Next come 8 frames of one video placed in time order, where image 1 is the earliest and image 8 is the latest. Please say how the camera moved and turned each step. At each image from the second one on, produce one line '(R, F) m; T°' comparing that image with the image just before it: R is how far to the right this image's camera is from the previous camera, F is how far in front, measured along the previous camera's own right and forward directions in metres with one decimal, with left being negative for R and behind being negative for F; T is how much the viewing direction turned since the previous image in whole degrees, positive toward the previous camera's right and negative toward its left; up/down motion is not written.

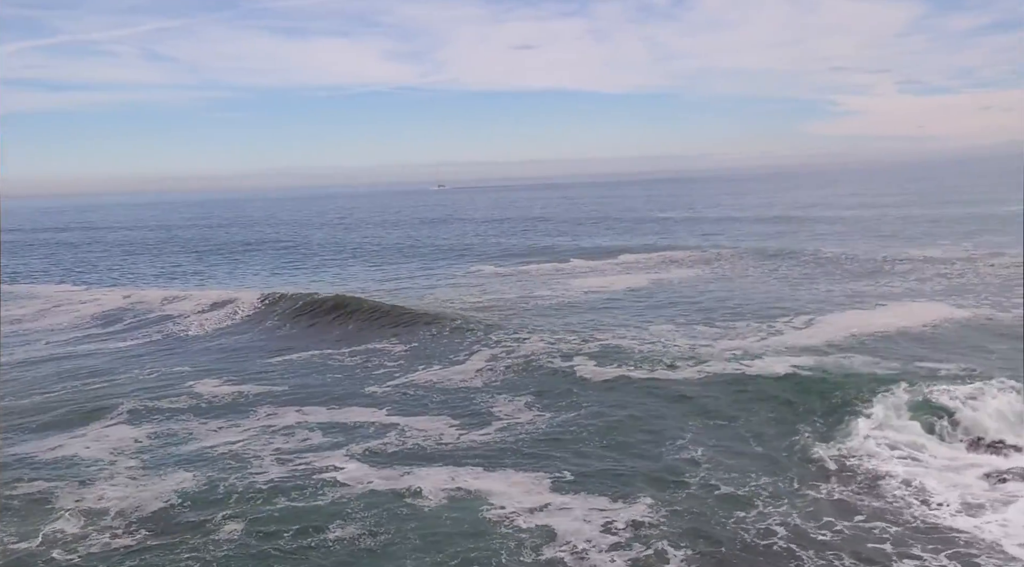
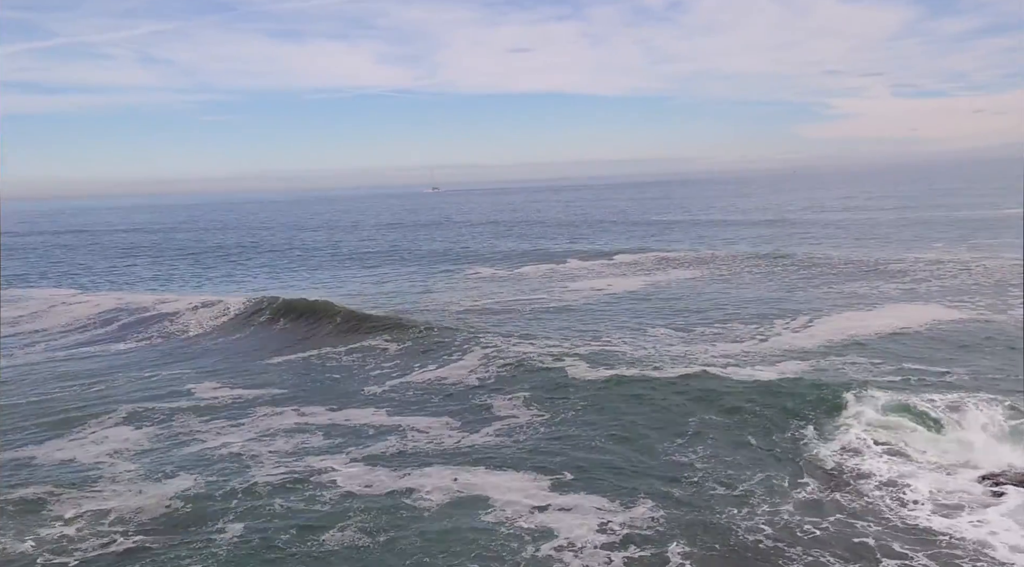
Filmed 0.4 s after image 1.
(+2.2, -0.4) m; -14°
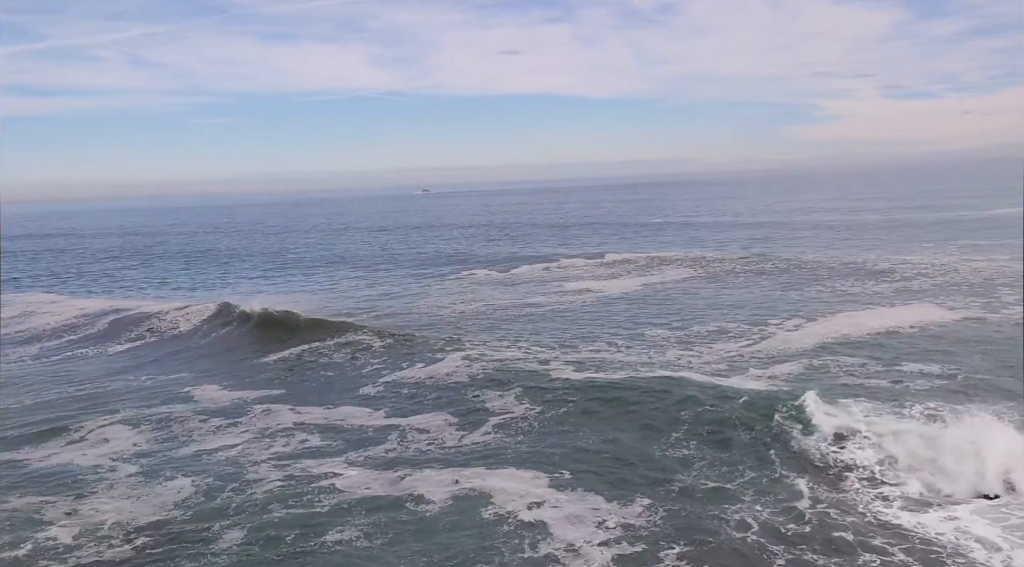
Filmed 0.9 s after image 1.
(-1.4, +2.7) m; 0°
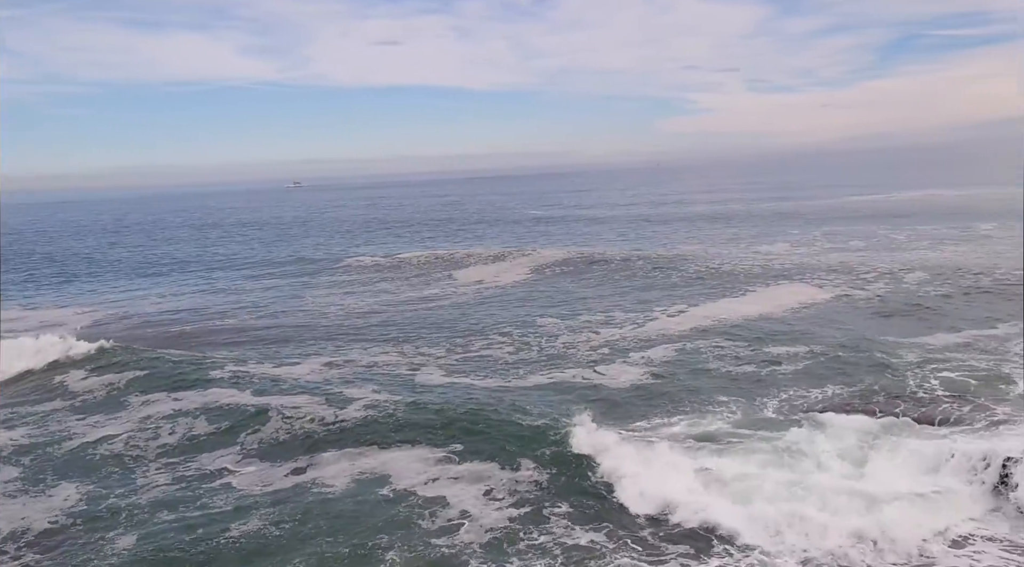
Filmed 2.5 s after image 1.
(-0.1, -0.3) m; +7°
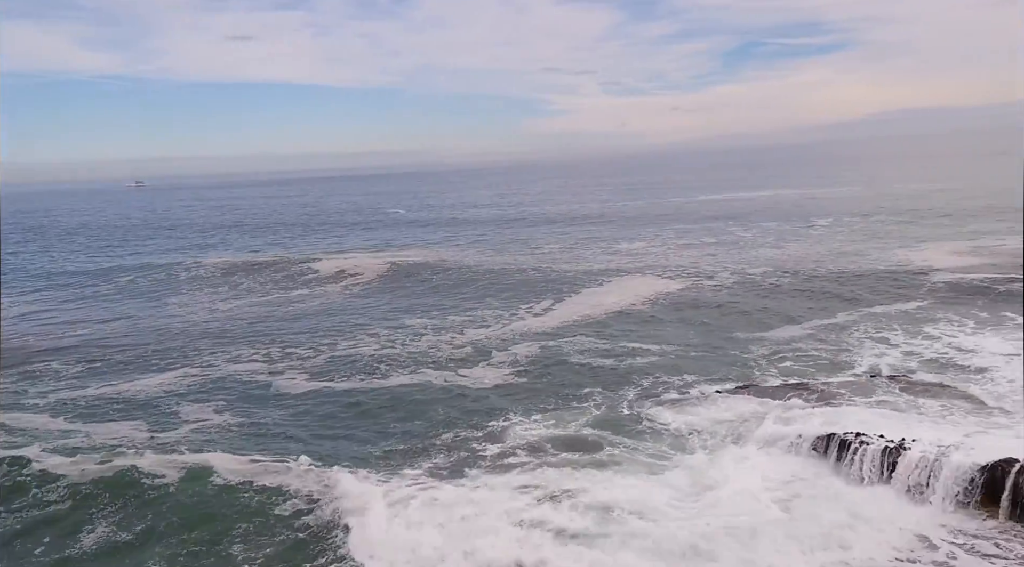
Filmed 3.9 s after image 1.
(+3.3, -0.8) m; -1°
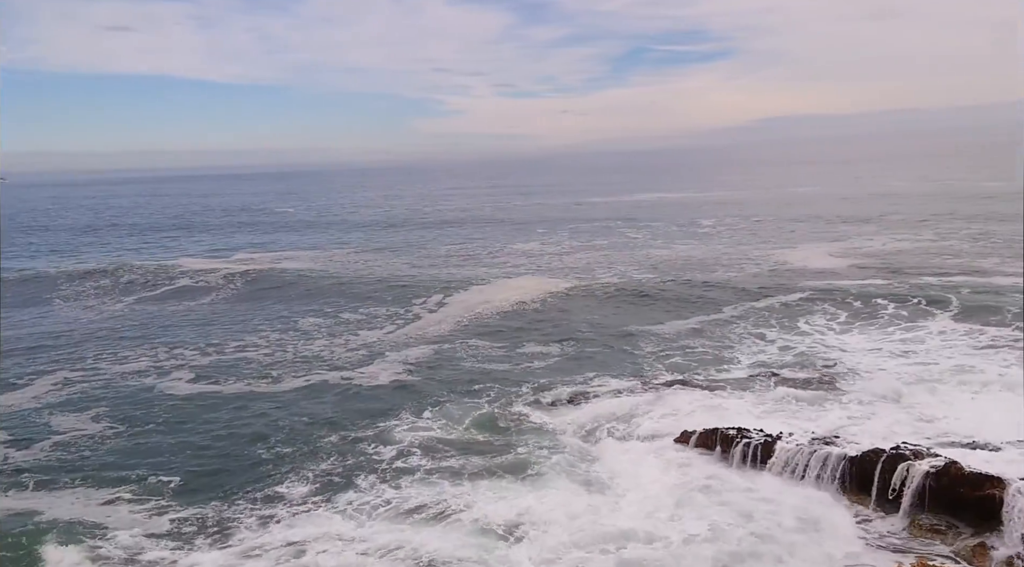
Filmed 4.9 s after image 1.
(+0.1, -0.1) m; +7°
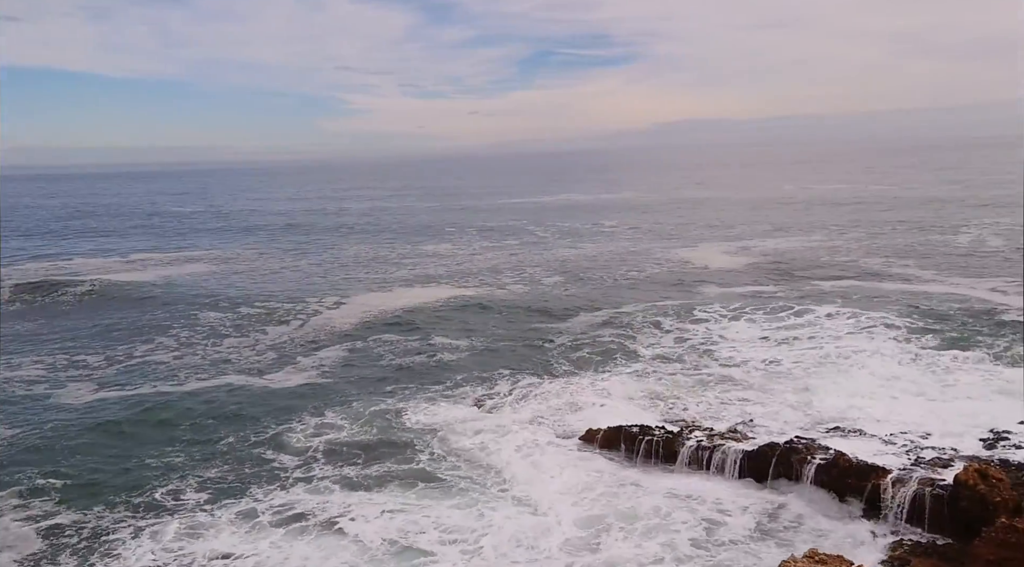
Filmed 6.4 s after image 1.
(+0.4, -0.1) m; +5°
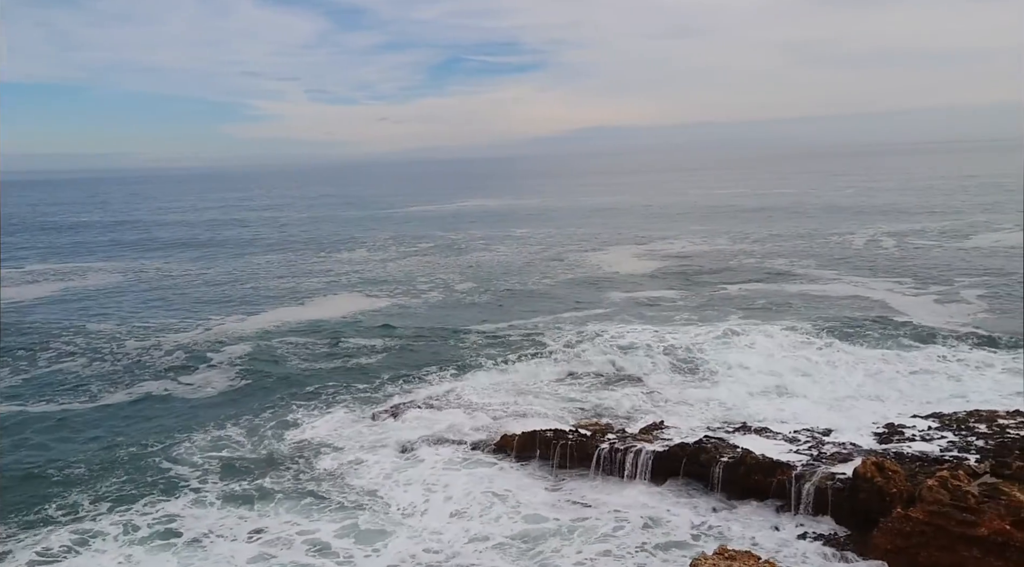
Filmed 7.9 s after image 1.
(+0.2, 0.0) m; +5°
